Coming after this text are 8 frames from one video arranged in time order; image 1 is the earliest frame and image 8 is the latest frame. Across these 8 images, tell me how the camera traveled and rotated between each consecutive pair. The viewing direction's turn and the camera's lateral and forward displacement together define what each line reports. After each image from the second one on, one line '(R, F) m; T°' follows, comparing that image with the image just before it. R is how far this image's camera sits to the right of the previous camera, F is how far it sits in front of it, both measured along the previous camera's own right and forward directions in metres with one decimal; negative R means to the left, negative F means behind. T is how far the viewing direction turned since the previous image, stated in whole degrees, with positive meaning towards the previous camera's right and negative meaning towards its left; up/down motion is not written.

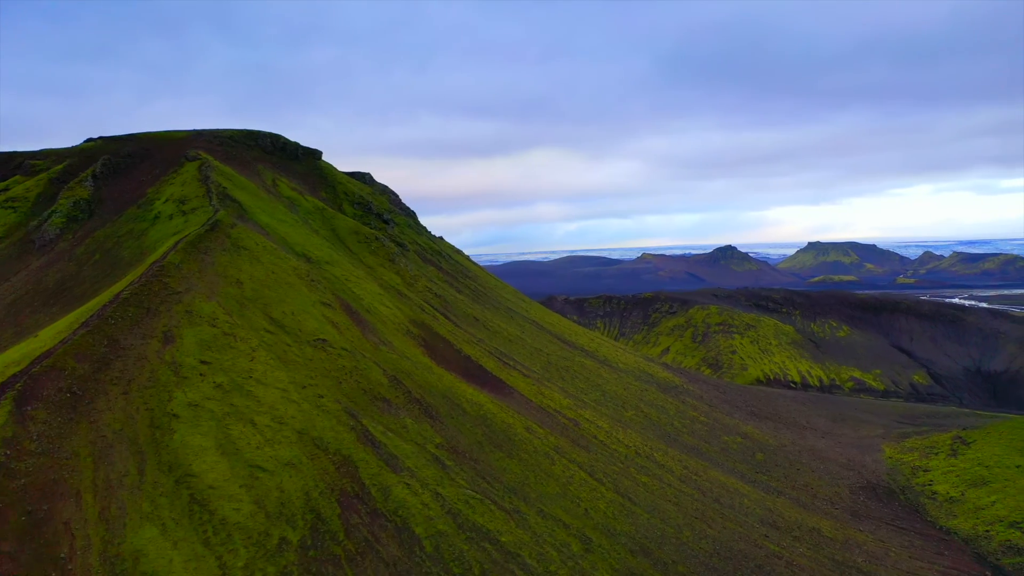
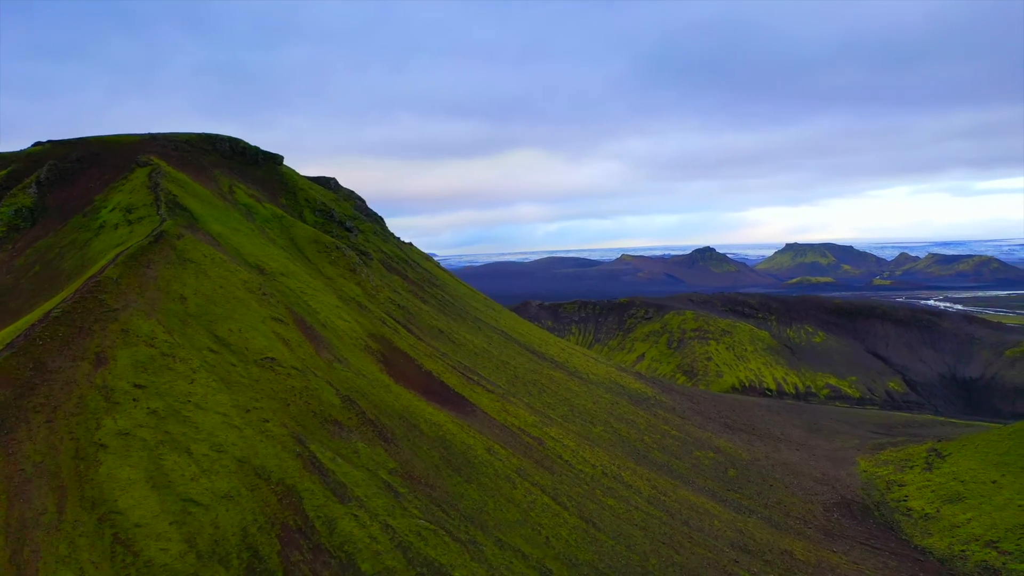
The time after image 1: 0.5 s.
(+0.8, +1.6) m; +1°
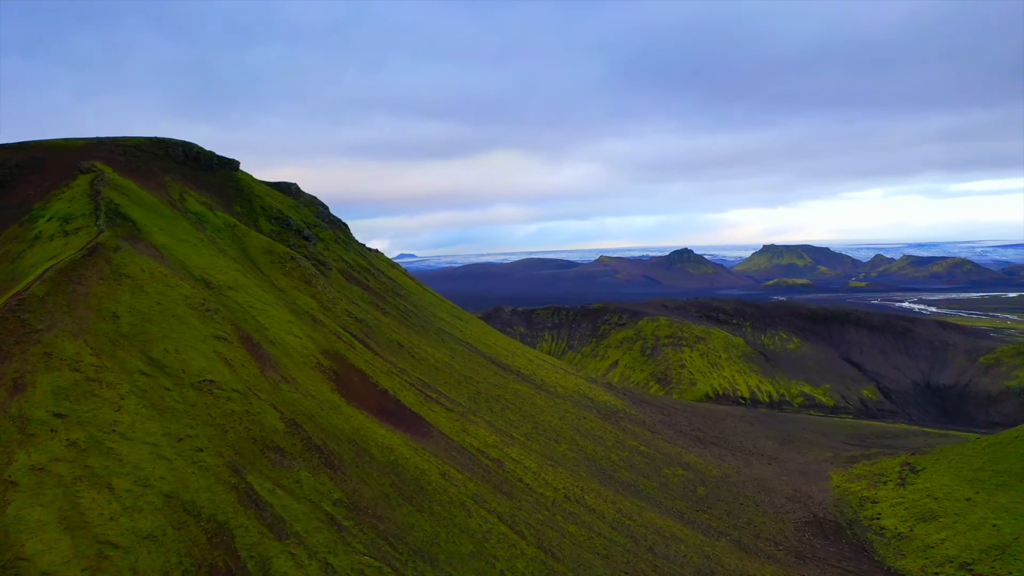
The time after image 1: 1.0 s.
(+0.9, +1.7) m; +1°
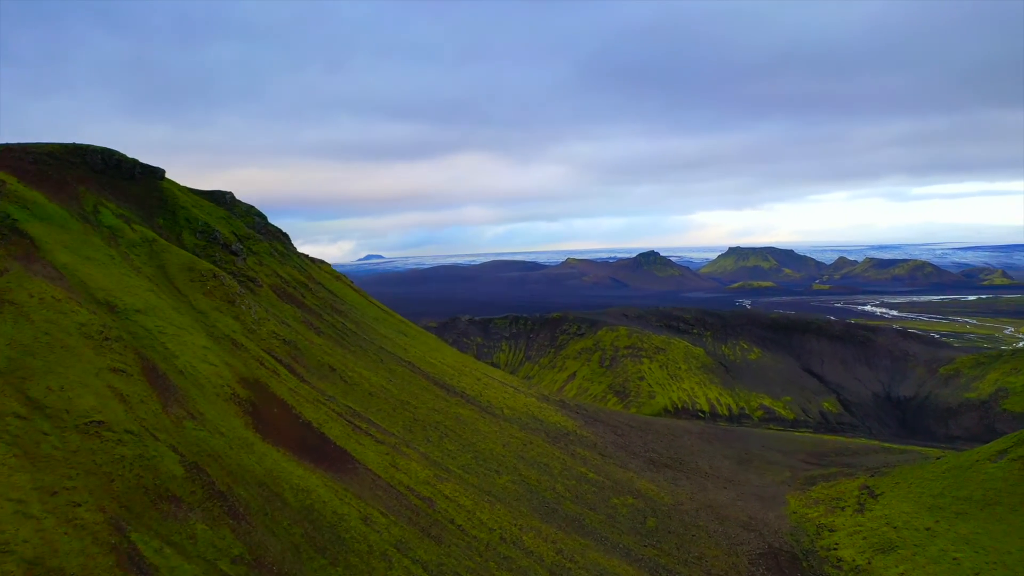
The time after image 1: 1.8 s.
(+1.5, +2.7) m; +2°
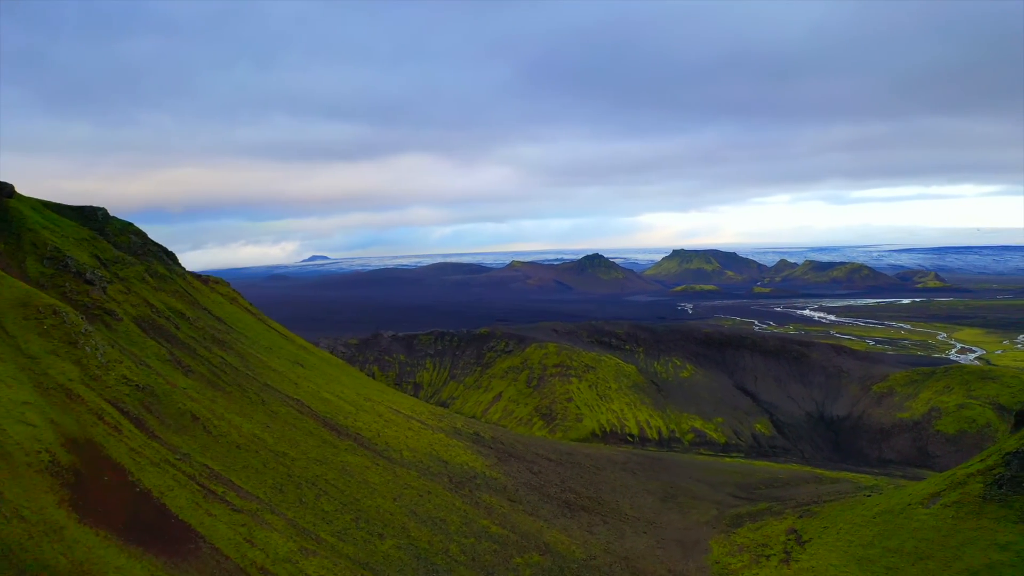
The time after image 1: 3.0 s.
(+2.7, +4.5) m; +3°
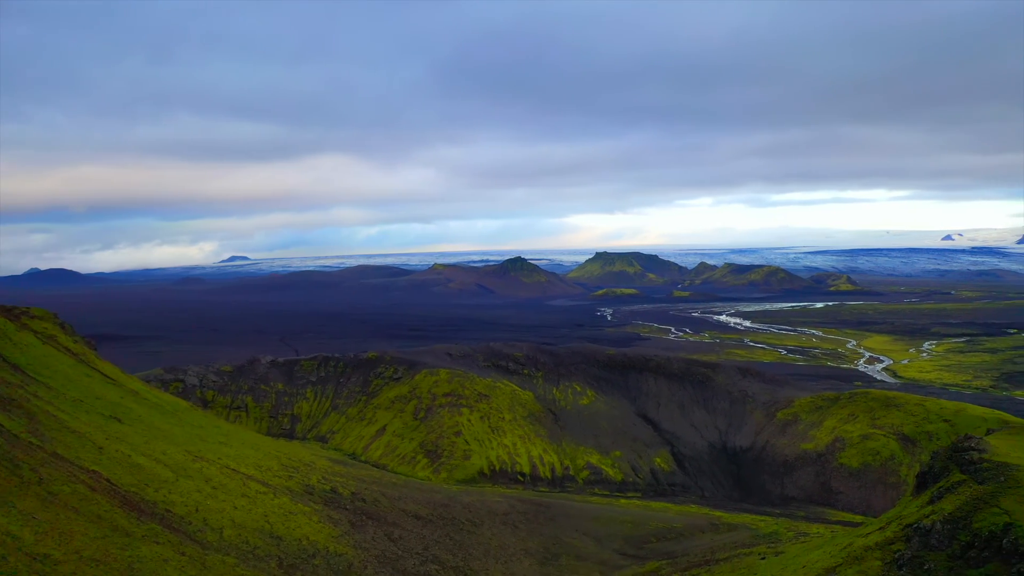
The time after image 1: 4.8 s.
(+4.0, +6.4) m; +5°
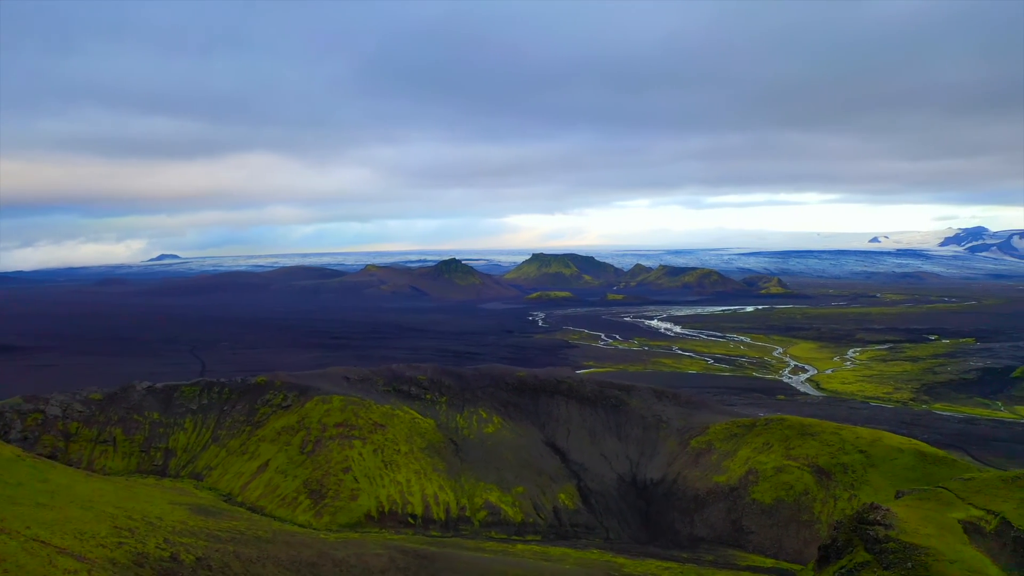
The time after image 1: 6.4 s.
(+3.9, +5.7) m; +4°
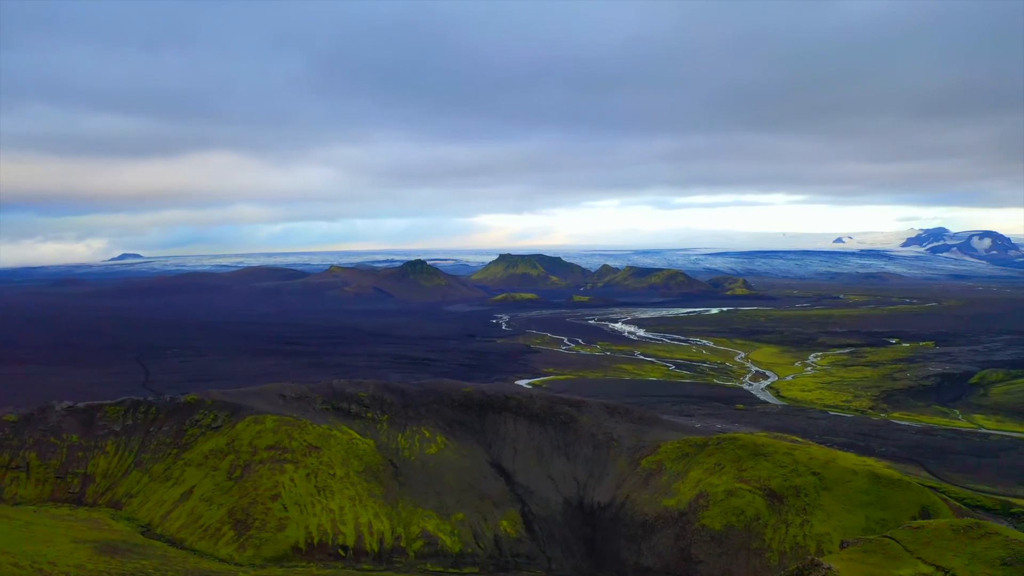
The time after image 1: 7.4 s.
(+2.4, +3.5) m; +2°
